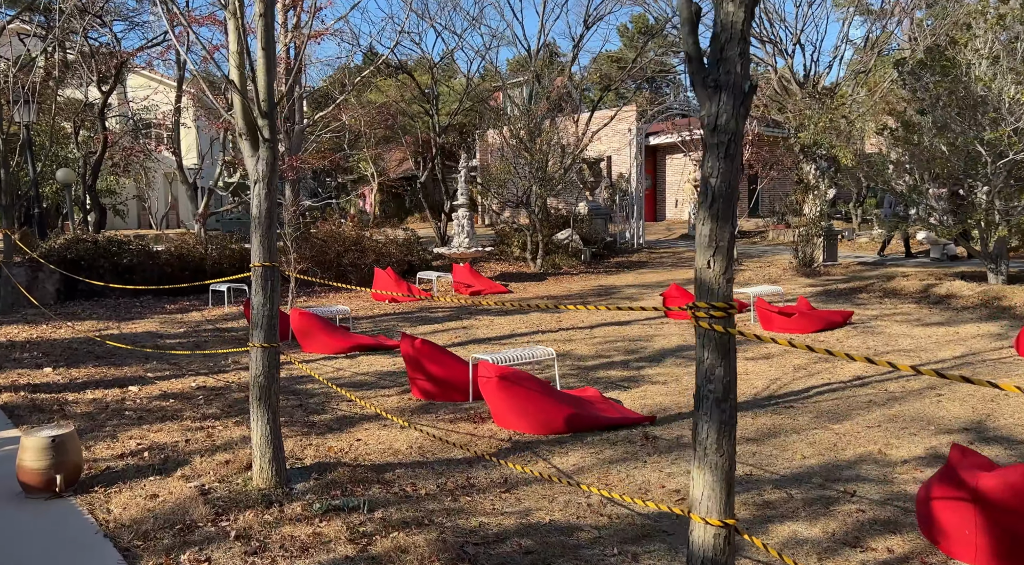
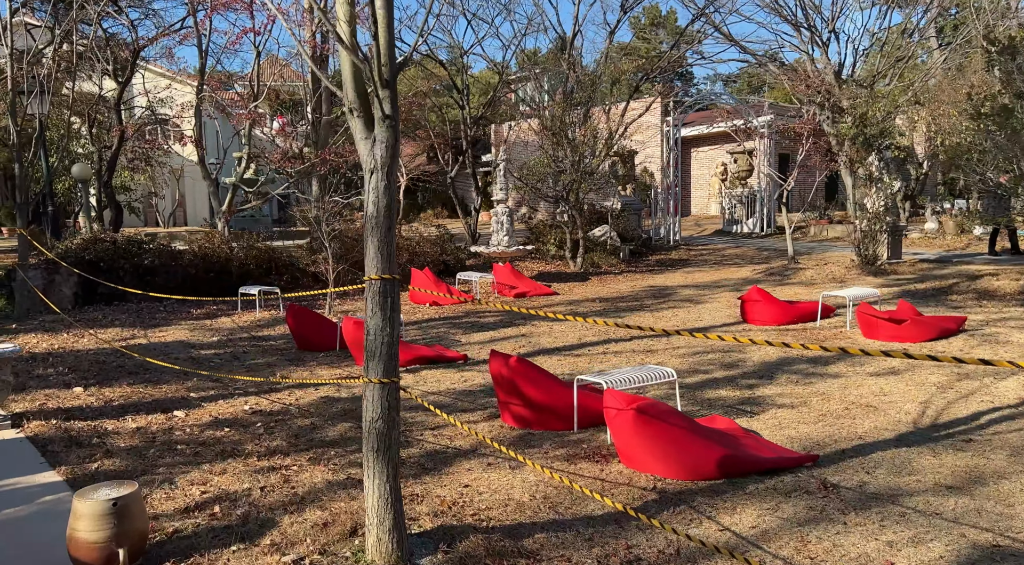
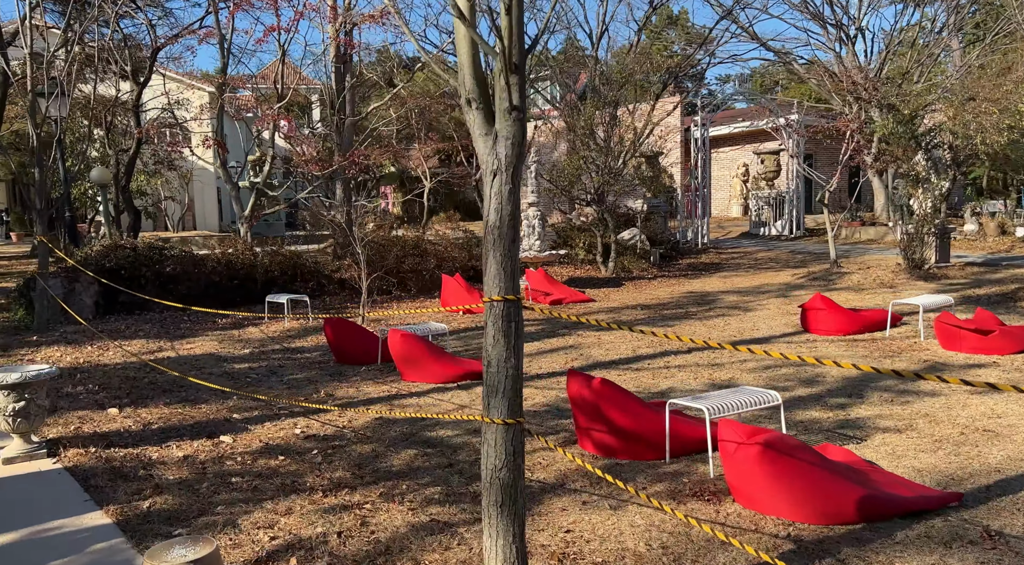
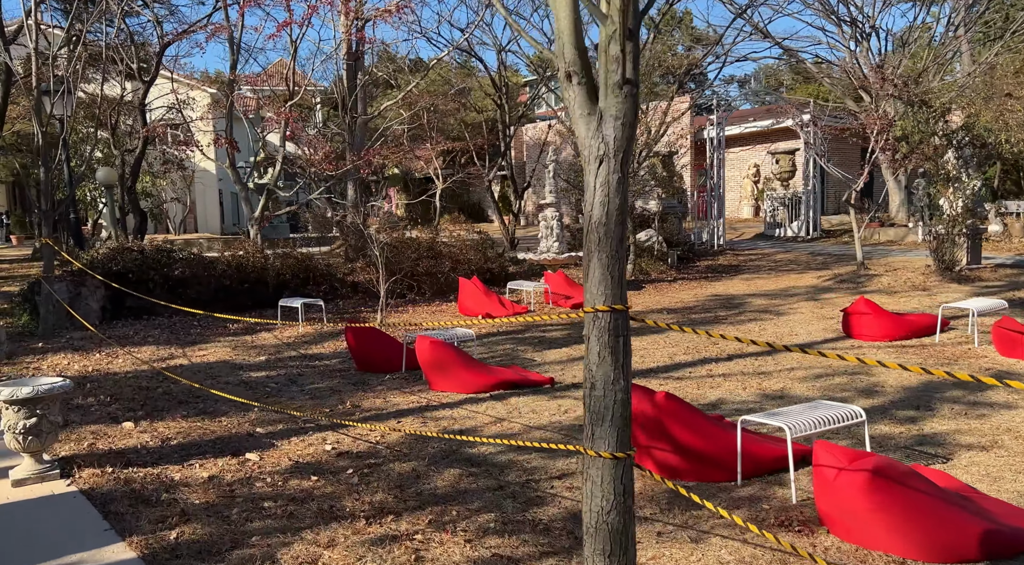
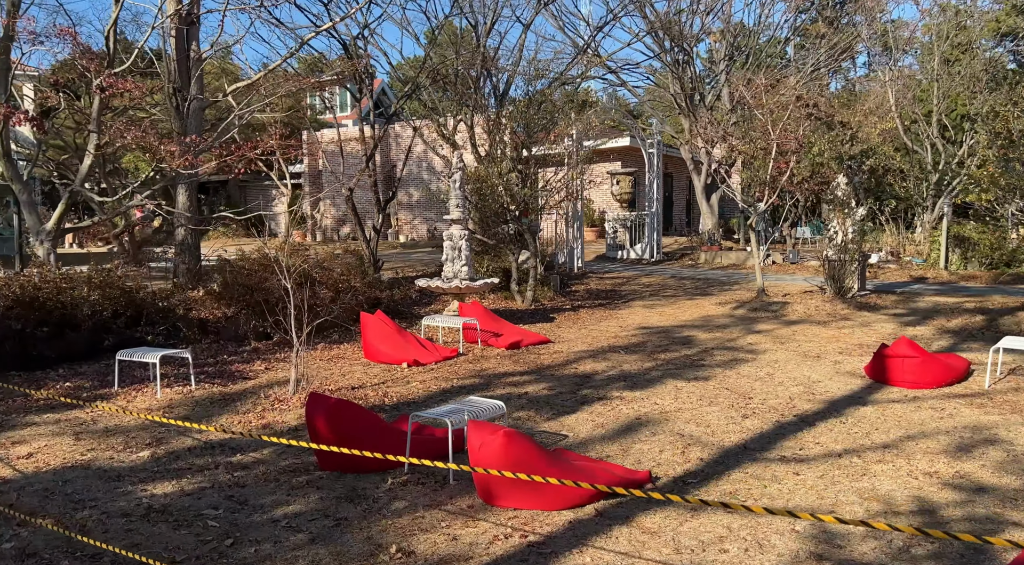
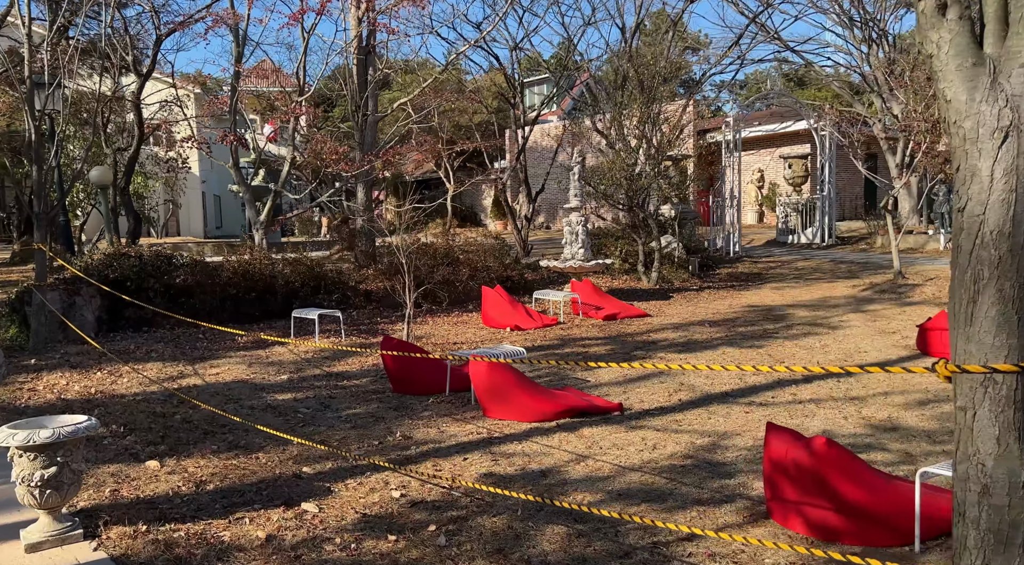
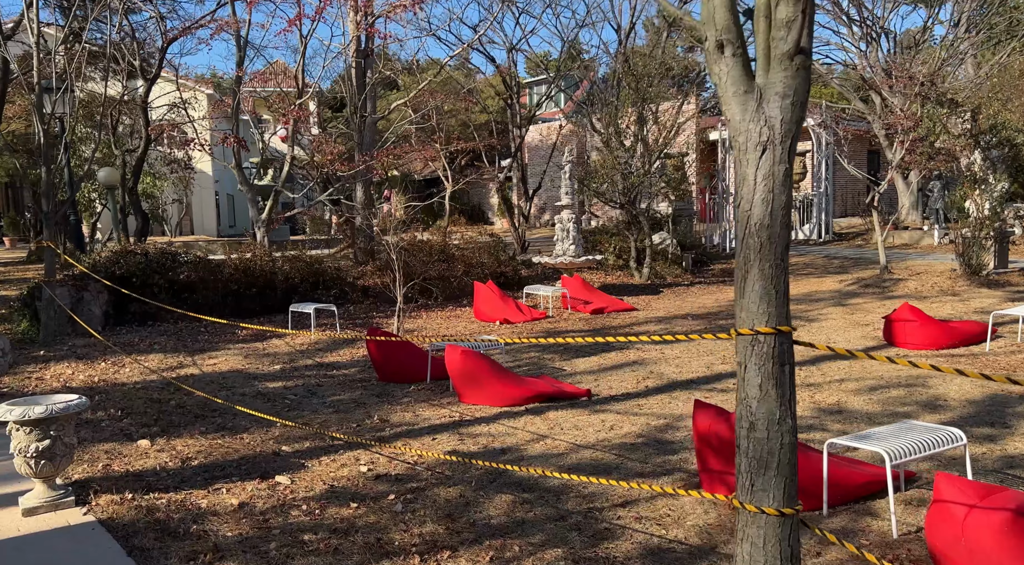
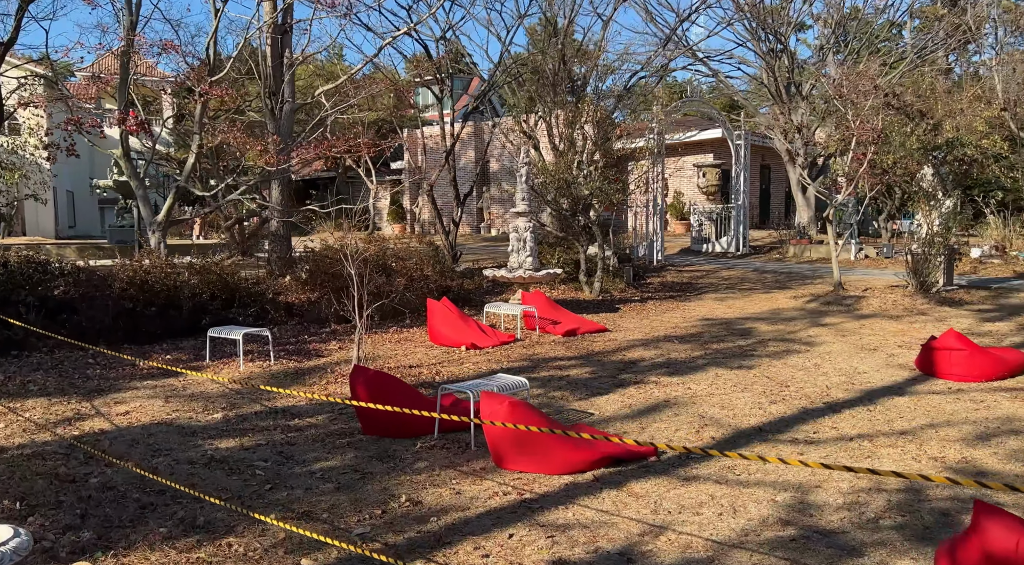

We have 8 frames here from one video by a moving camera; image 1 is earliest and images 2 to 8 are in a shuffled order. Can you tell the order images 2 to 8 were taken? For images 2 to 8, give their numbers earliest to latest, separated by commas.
2, 3, 4, 7, 6, 8, 5
